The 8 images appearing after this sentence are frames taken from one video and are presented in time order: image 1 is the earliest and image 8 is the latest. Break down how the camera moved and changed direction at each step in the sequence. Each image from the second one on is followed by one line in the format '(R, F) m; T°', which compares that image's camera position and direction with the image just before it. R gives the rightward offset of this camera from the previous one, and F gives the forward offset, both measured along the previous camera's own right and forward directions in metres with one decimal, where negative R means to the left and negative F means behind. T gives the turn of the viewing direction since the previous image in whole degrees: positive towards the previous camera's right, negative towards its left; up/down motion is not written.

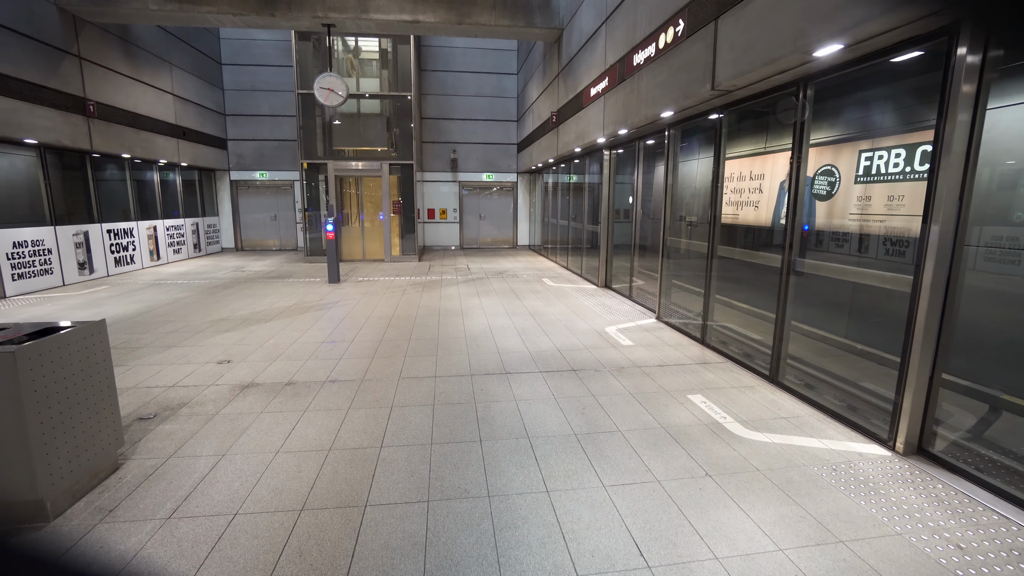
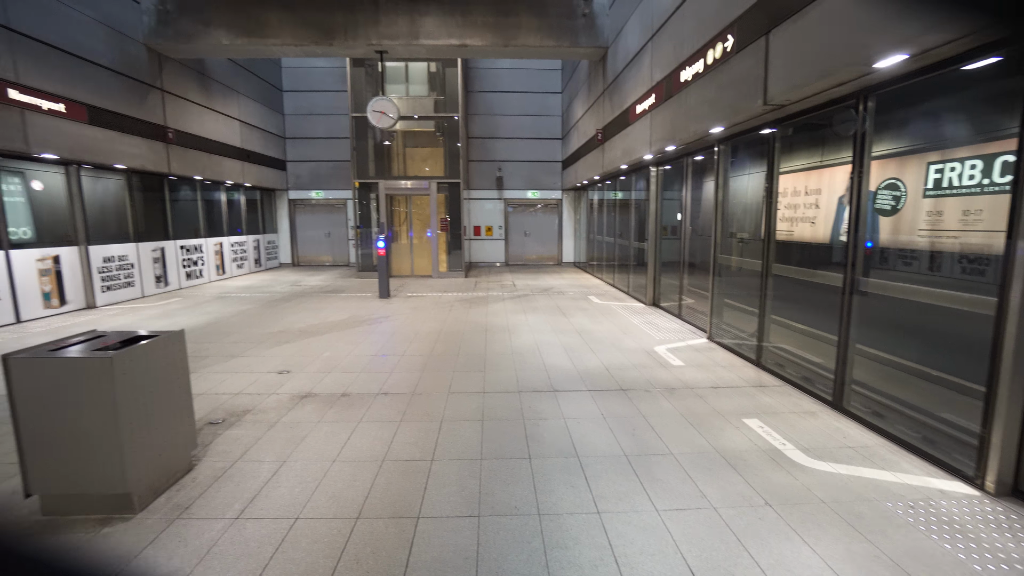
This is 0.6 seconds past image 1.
(-0.1, 0.0) m; -5°
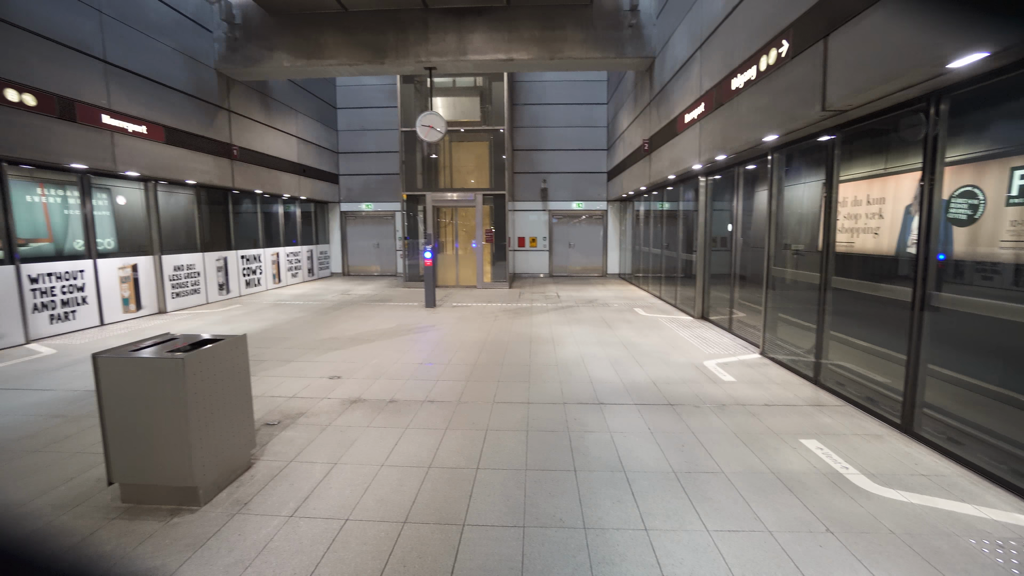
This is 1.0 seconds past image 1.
(0.0, 0.0) m; -5°
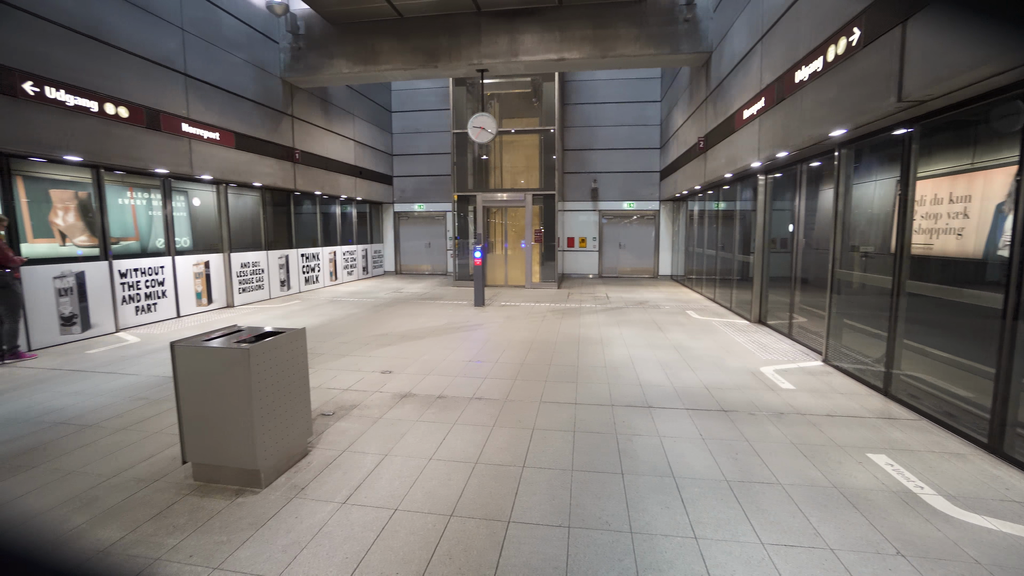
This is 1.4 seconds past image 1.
(0.0, 0.0) m; -6°
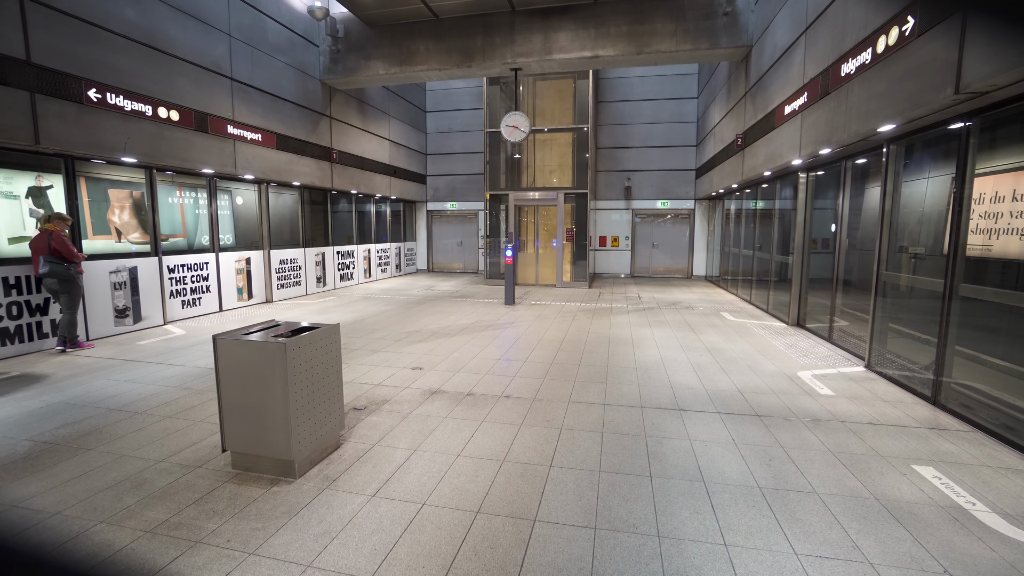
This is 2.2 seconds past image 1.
(0.0, 0.0) m; -4°
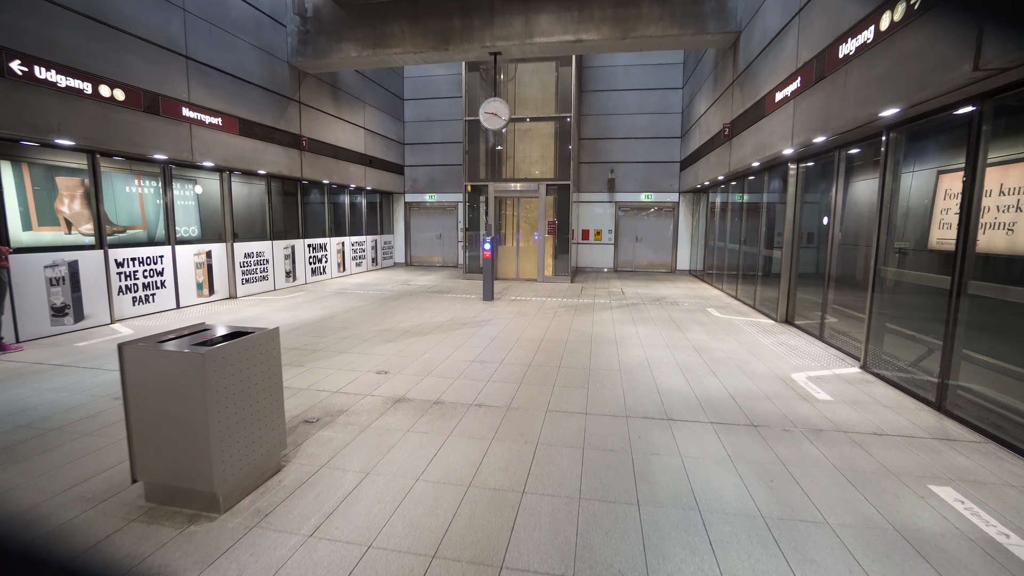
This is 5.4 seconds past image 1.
(+0.1, +0.4) m; +2°
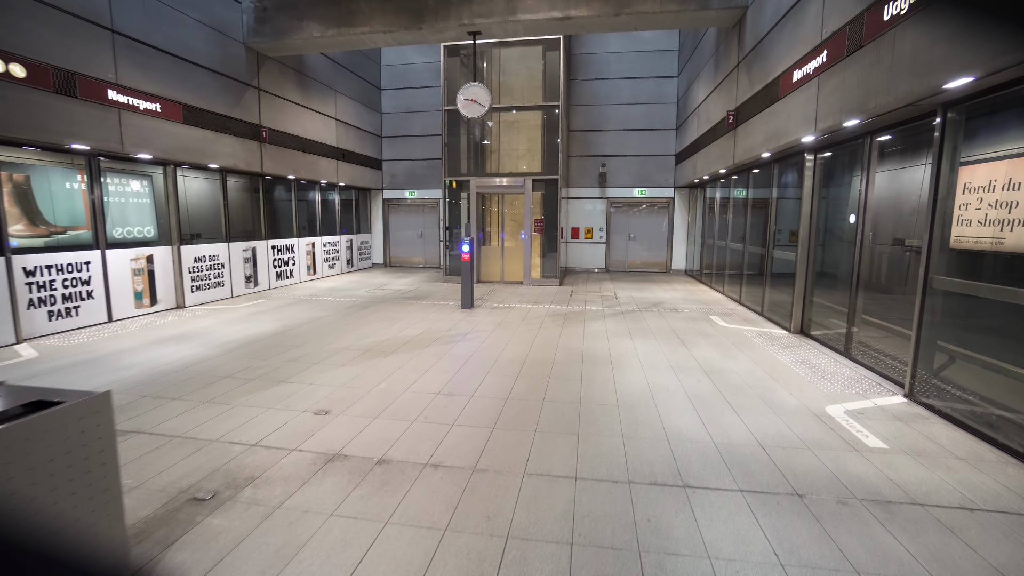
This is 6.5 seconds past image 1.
(+0.2, +0.9) m; +1°
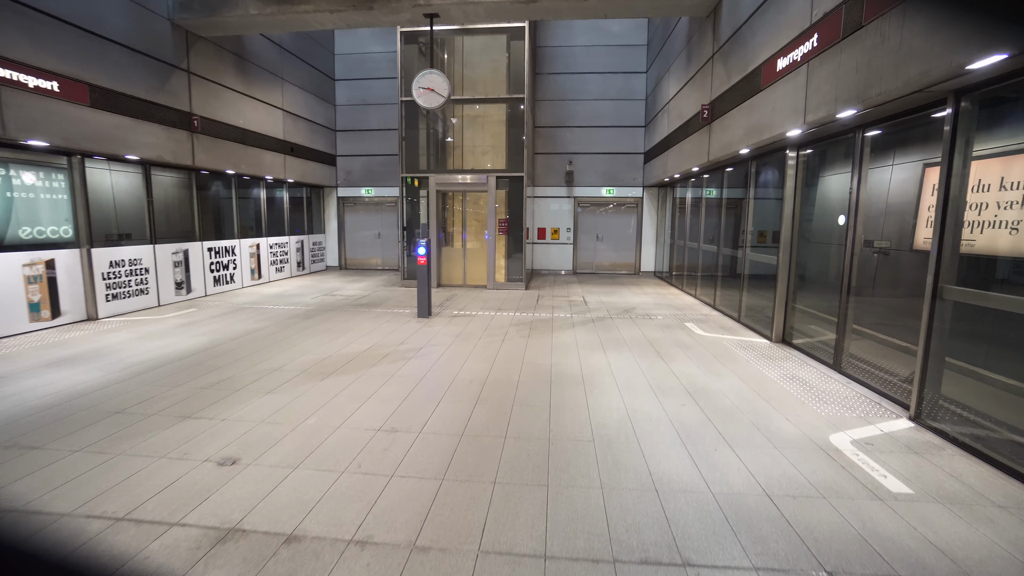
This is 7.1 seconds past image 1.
(+0.1, +0.6) m; +4°
